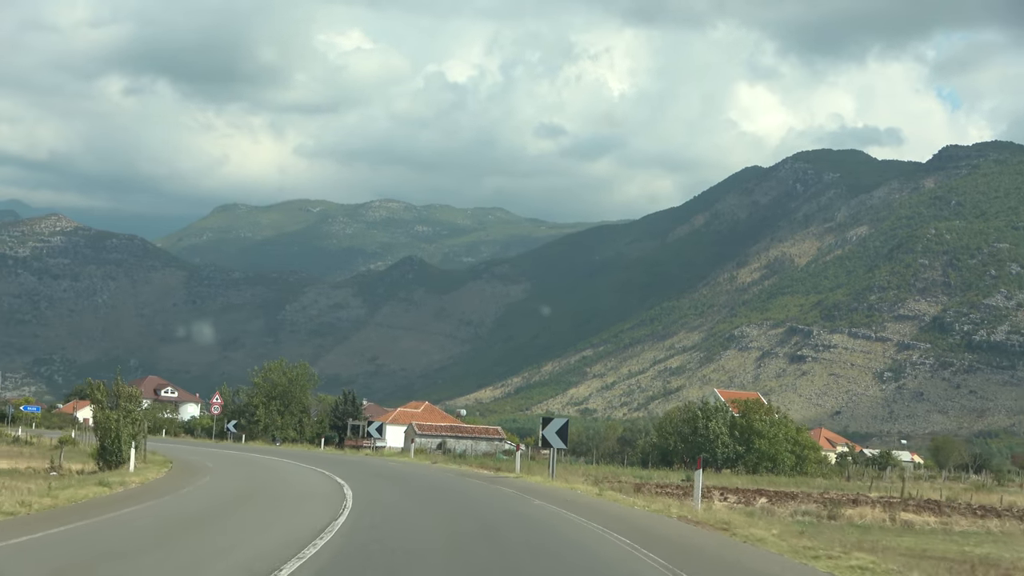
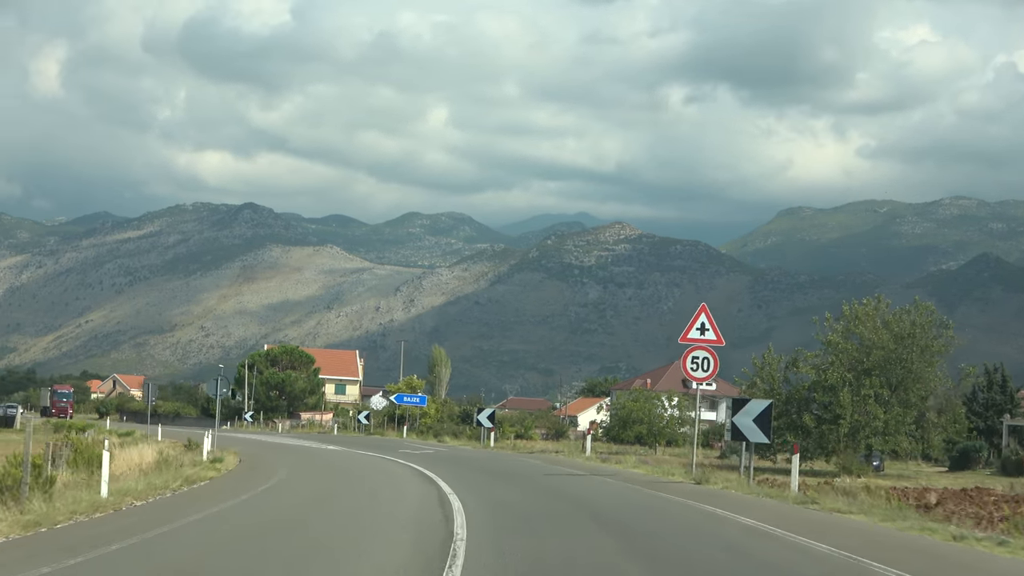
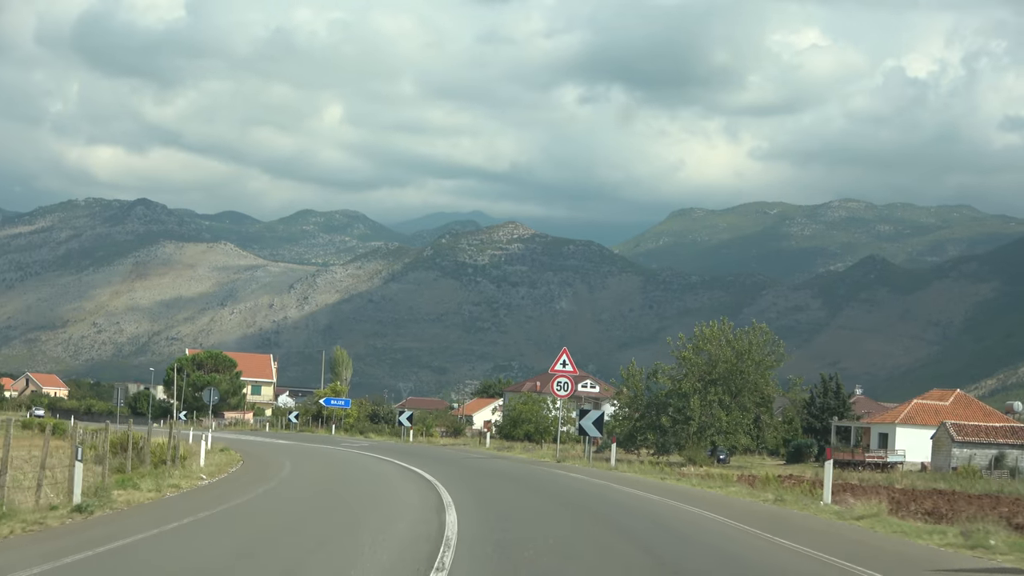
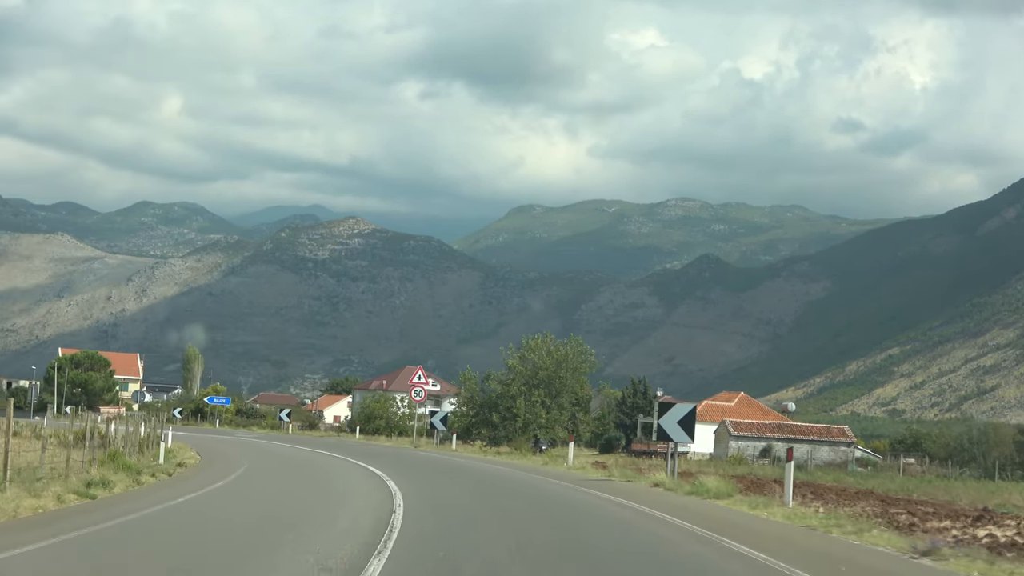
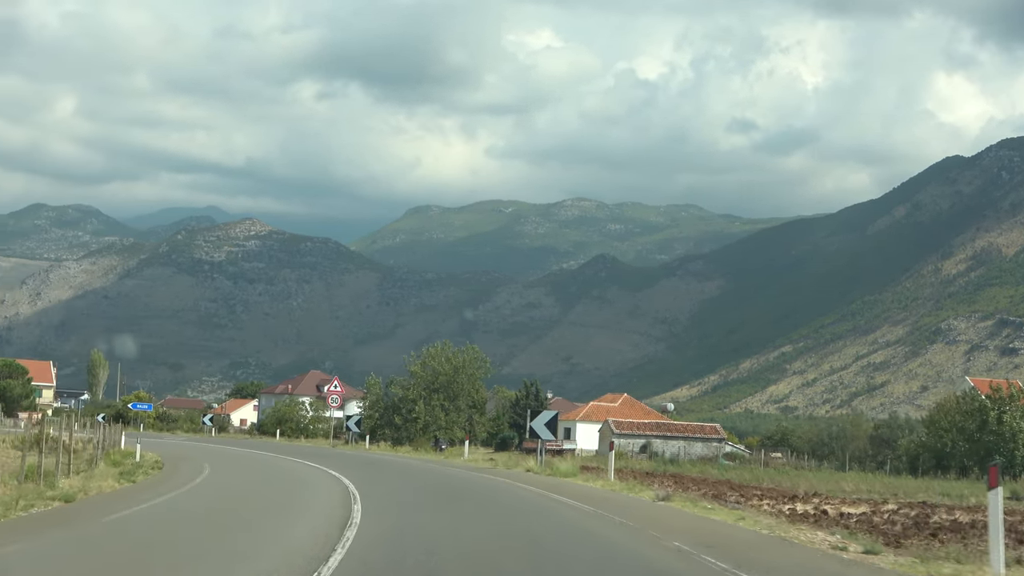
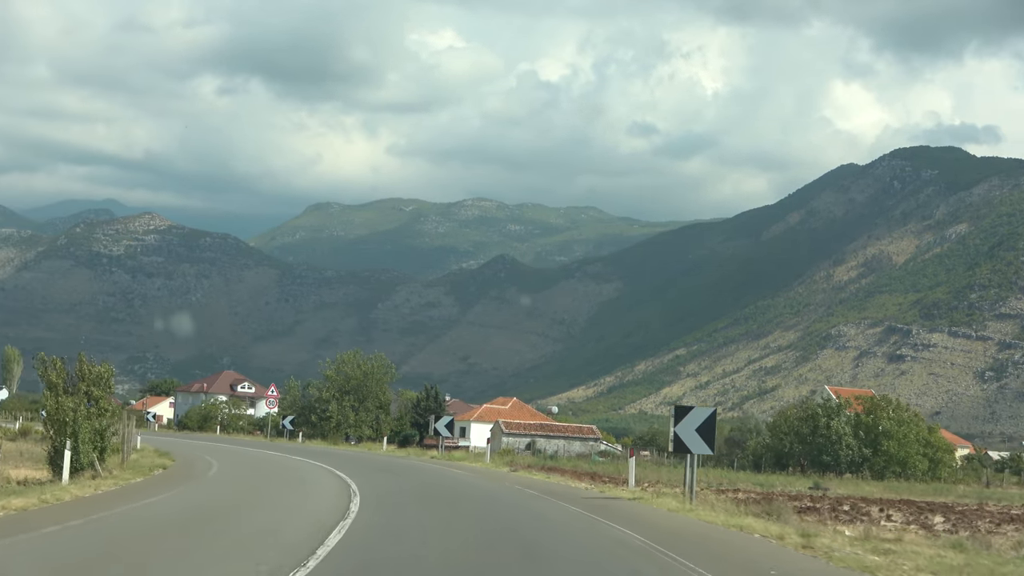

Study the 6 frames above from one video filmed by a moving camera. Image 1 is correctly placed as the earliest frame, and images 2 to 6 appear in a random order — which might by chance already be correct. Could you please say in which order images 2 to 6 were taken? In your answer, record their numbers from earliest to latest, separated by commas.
6, 5, 4, 3, 2
